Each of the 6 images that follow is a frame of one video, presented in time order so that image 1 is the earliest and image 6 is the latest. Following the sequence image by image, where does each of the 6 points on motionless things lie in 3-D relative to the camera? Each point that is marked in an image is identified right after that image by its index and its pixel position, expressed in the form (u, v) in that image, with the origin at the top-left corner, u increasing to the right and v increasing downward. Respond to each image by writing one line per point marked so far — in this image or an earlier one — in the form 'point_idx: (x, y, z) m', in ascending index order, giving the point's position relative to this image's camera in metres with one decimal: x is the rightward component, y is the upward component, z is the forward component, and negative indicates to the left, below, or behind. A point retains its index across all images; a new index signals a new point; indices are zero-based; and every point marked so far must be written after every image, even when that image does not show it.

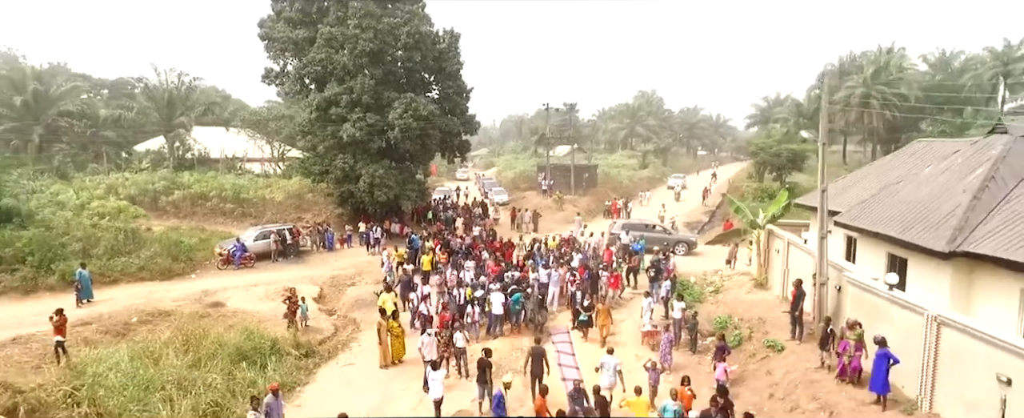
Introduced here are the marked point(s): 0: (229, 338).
0: (-5.4, -2.5, +12.9) m
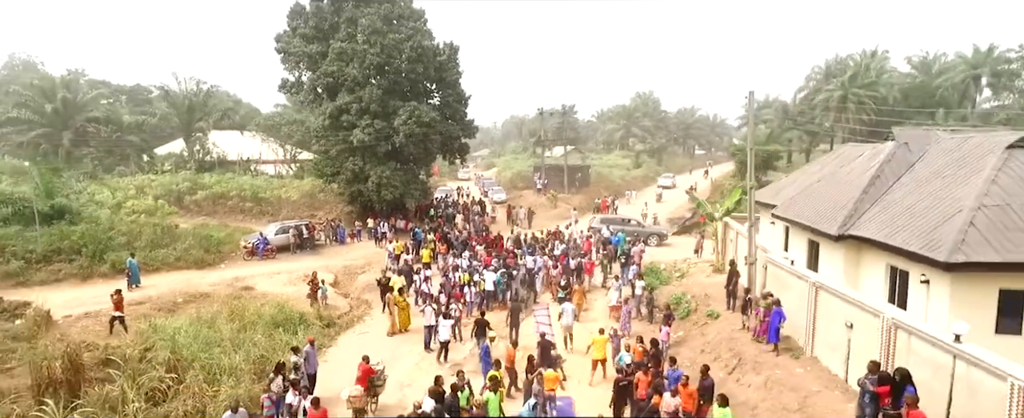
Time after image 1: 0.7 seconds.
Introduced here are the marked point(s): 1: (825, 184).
0: (-5.8, -2.4, +15.7) m
1: (+7.4, +0.6, +15.7) m
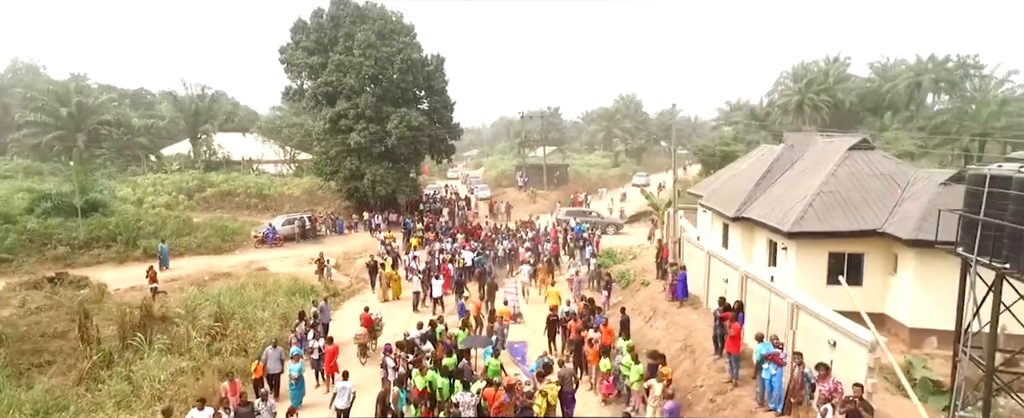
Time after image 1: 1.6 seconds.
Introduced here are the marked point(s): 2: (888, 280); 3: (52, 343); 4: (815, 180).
0: (-6.6, -2.2, +19.3) m
1: (+6.5, +0.9, +19.5) m
2: (+7.6, -1.4, +13.5) m
3: (-9.4, -2.5, +13.4) m
4: (+6.7, +0.6, +14.8) m
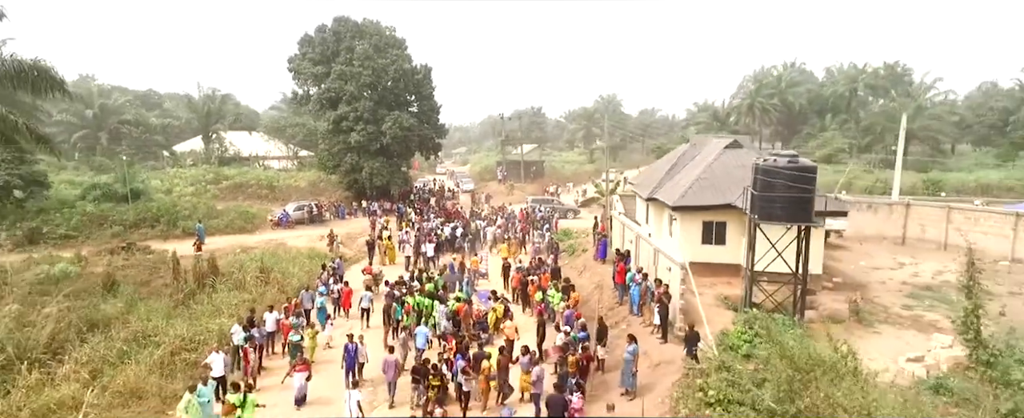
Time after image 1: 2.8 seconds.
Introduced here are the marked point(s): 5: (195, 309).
0: (-7.7, -1.6, +24.8) m
1: (+5.4, +1.5, +25.1) m
2: (+6.6, -0.9, +19.1) m
3: (-10.4, -1.9, +18.8) m
4: (+5.7, +1.2, +20.4) m
5: (-7.7, -2.4, +16.2) m
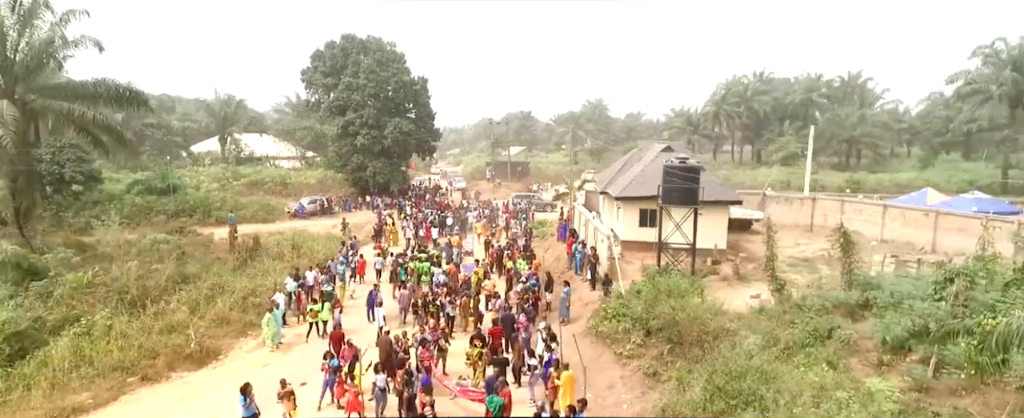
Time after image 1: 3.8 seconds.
0: (-8.5, -1.2, +30.2) m
1: (+4.6, +1.8, +30.7) m
2: (+5.8, -0.5, +24.7) m
3: (-11.2, -1.5, +24.2) m
4: (+4.9, +1.5, +25.9) m
5: (-8.5, -2.0, +21.6) m
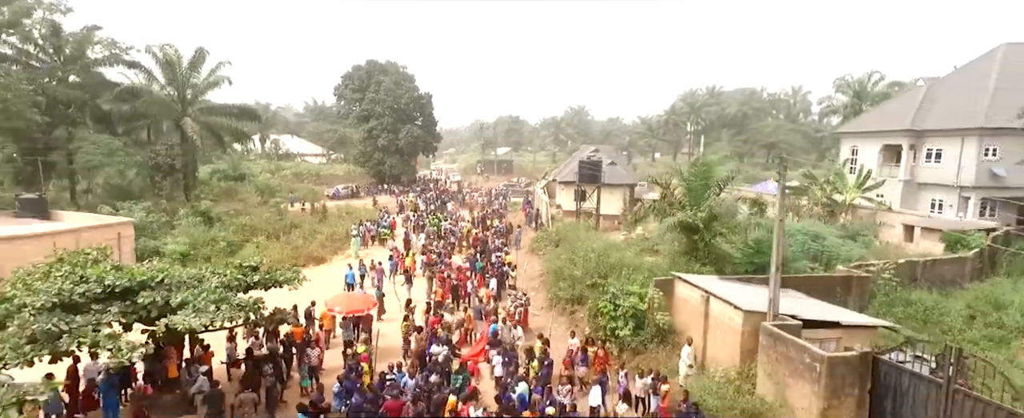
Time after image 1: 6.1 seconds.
0: (-9.7, 0.0, +43.3) m
1: (+3.4, +2.9, +43.9) m
2: (+4.7, +0.5, +37.9) m
3: (-12.4, -0.3, +37.3) m
4: (+3.7, +2.6, +39.1) m
5: (-9.6, -0.8, +34.7) m
